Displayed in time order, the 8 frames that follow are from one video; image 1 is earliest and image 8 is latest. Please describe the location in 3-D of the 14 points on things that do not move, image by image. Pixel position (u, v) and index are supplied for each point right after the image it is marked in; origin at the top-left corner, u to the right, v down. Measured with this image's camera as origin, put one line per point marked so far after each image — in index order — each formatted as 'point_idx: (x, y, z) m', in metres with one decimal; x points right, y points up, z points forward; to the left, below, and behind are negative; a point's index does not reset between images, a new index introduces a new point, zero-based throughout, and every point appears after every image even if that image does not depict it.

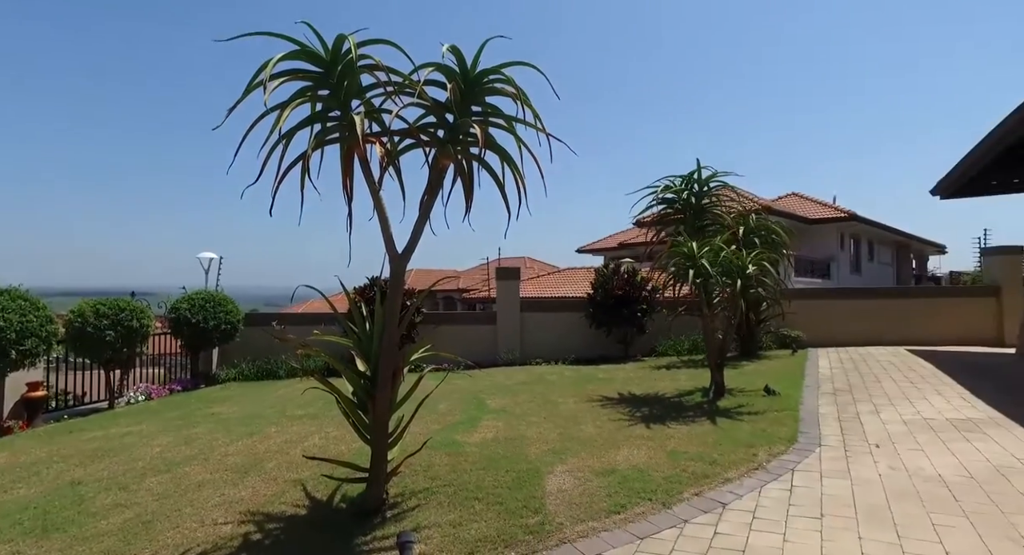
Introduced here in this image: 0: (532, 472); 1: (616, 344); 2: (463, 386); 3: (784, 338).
0: (+0.2, -1.6, +5.0) m
1: (+2.5, -1.6, +14.7) m
2: (-0.8, -1.9, +10.7) m
3: (+6.0, -1.3, +13.7) m
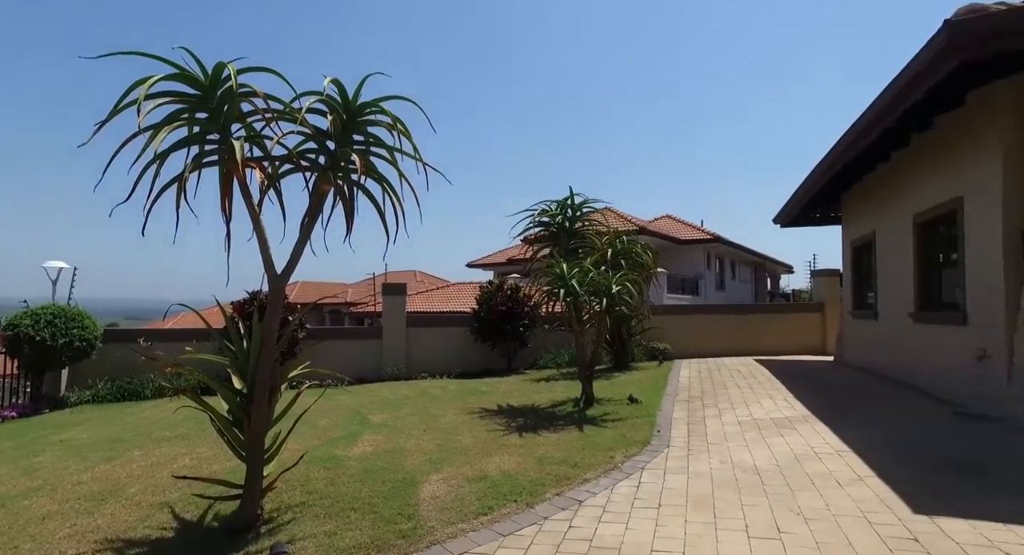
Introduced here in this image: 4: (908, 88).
0: (-0.9, -1.7, +5.3) m
1: (-0.3, -2.0, +15.2) m
2: (-2.9, -2.1, +10.7) m
3: (+3.4, -1.8, +14.9) m
4: (+3.9, +1.9, +6.3) m
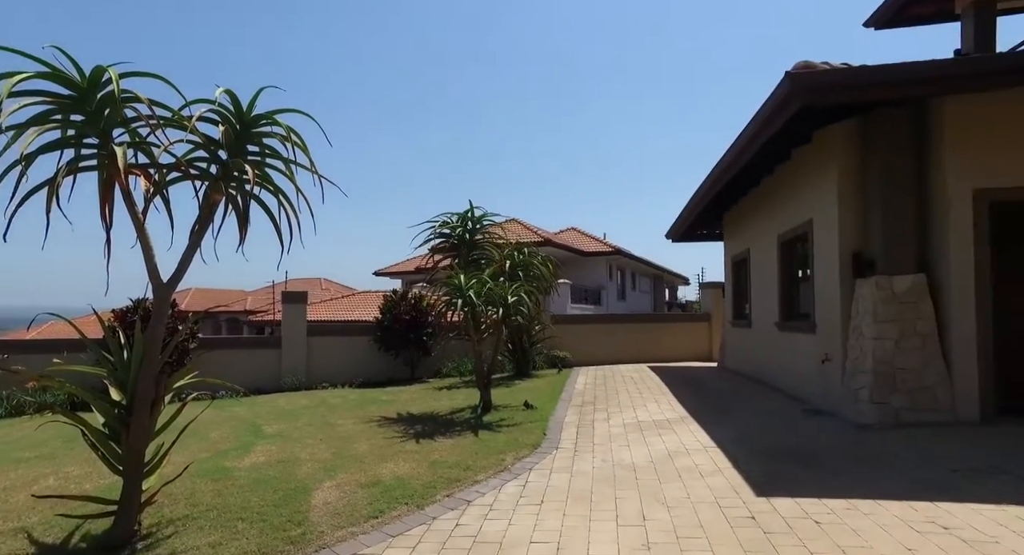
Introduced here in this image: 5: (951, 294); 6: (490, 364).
0: (-1.8, -1.8, +5.3) m
1: (-2.7, -2.2, +15.2) m
2: (-4.5, -2.3, +10.3) m
3: (+1.0, -2.0, +15.4) m
4: (+2.8, +1.7, +7.0) m
5: (+4.5, -0.2, +6.4) m
6: (-0.3, -1.2, +8.8) m
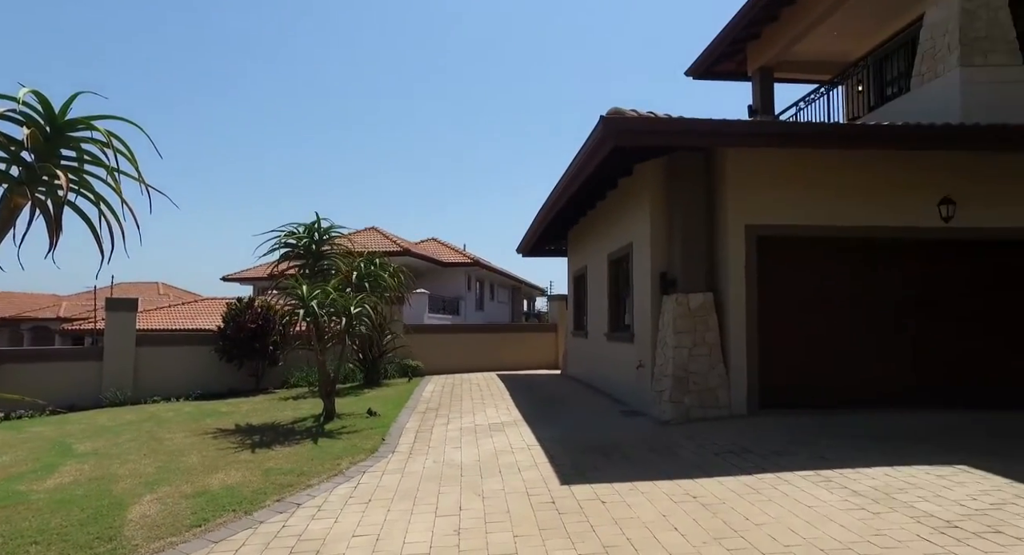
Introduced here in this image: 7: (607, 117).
0: (-3.3, -1.9, +5.1) m
1: (-6.3, -2.3, +14.7) m
2: (-7.0, -2.3, +9.5) m
3: (-2.7, -2.3, +15.6) m
4: (+1.0, +1.5, +7.9) m
5: (+2.7, -0.4, +7.6) m
6: (-2.5, -1.4, +8.9) m
7: (+1.0, +1.7, +6.7) m
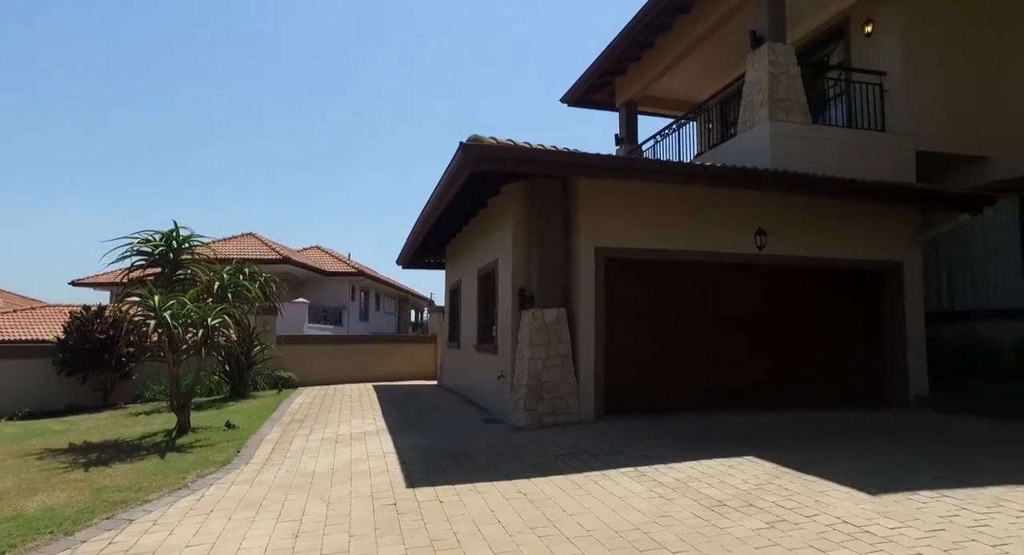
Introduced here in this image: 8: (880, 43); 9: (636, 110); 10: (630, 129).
0: (-4.5, -1.9, +4.8) m
1: (-9.2, -2.5, +13.7) m
2: (-9.0, -2.4, +8.4) m
3: (-5.8, -2.5, +15.2) m
4: (-0.8, +1.3, +8.3) m
5: (+0.9, -0.6, +8.3) m
6: (-4.5, -1.5, +8.7) m
7: (-0.5, +1.5, +7.1) m
8: (+6.2, +3.9, +10.6) m
9: (+3.2, +4.3, +15.9) m
10: (+3.0, +3.8, +15.6) m
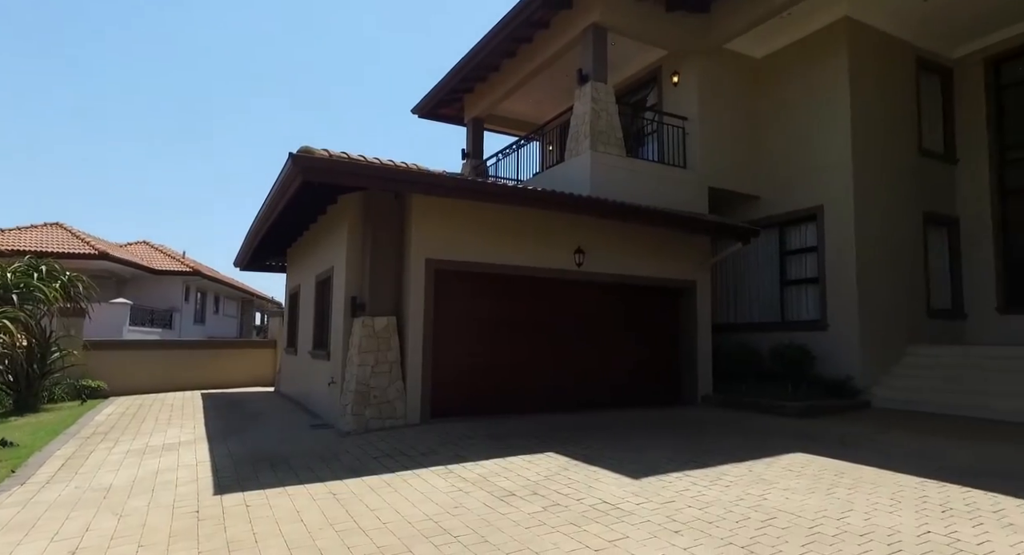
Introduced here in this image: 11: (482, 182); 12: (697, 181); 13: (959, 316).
0: (-6.0, -1.9, +4.1) m
1: (-12.5, -2.3, +11.6) m
2: (-11.2, -2.2, +6.6) m
3: (-9.6, -2.5, +13.9) m
4: (-3.0, +1.2, +8.4) m
5: (-1.4, -0.8, +8.7) m
6: (-6.8, -1.5, +7.9) m
7: (-2.5, +1.4, +7.3) m
8: (+3.3, +3.6, +12.2) m
9: (-0.8, +4.0, +16.6) m
10: (-0.9, +3.5, +16.4) m
11: (-0.4, +1.3, +8.3) m
12: (+3.5, +1.8, +11.7) m
13: (+8.5, -0.7, +12.0) m
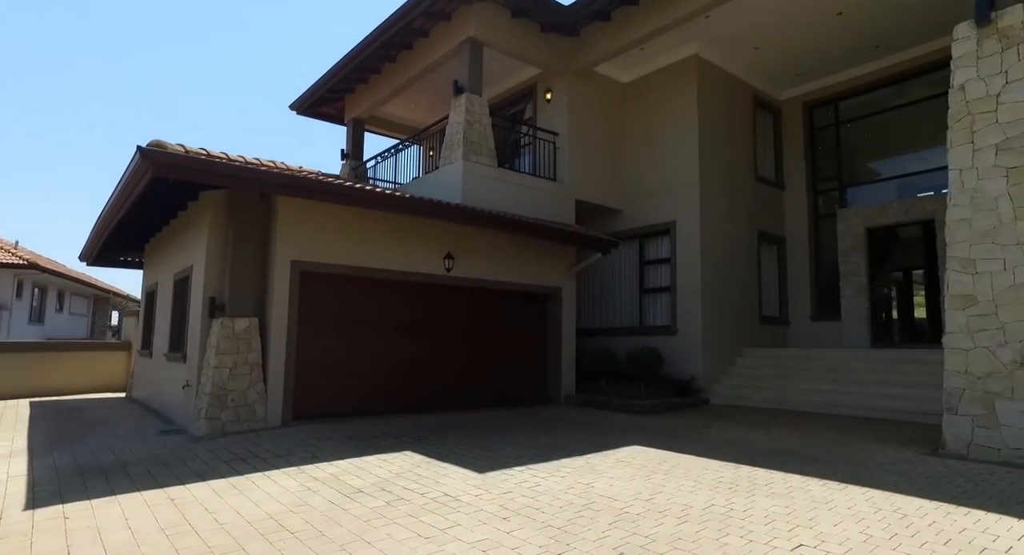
0: (-7.0, -1.8, +3.2) m
1: (-14.8, -2.1, +9.6) m
2: (-12.6, -2.0, +4.8) m
3: (-12.3, -2.3, +12.3) m
4: (-4.8, +1.3, +8.0) m
5: (-3.3, -0.8, +8.6) m
6: (-8.5, -1.4, +6.8) m
7: (-4.1, +1.5, +7.0) m
8: (+0.9, +3.5, +12.9) m
9: (-4.0, +4.0, +16.6) m
10: (-4.1, +3.5, +16.3) m
11: (-2.2, +1.2, +8.4) m
12: (+1.0, +1.7, +12.4) m
13: (+5.9, -1.0, +13.5) m
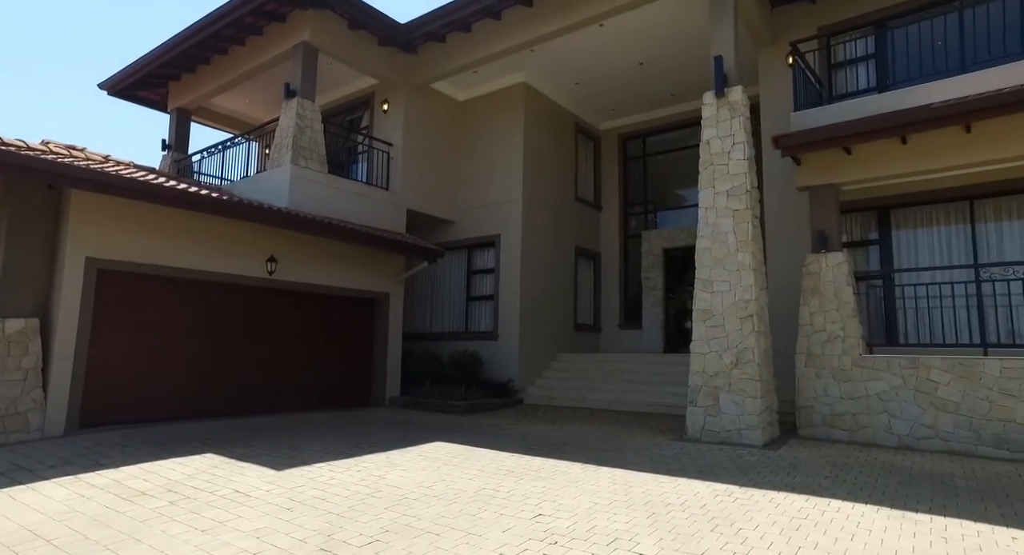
0: (-8.2, -1.6, +2.0) m
1: (-17.2, -1.7, +6.3) m
2: (-14.0, -1.6, +2.2) m
3: (-15.5, -2.0, +9.6) m
4: (-7.1, +1.3, +7.2) m
5: (-5.8, -0.7, +8.0) m
6: (-10.4, -1.1, +5.1) m
7: (-6.1, +1.5, +6.4) m
8: (-2.6, +3.3, +13.3) m
9: (-8.1, +4.0, +15.7) m
10: (-8.2, +3.5, +15.4) m
11: (-4.6, +1.2, +8.2) m
12: (-2.4, +1.5, +12.8) m
13: (+2.0, -1.3, +15.0) m
